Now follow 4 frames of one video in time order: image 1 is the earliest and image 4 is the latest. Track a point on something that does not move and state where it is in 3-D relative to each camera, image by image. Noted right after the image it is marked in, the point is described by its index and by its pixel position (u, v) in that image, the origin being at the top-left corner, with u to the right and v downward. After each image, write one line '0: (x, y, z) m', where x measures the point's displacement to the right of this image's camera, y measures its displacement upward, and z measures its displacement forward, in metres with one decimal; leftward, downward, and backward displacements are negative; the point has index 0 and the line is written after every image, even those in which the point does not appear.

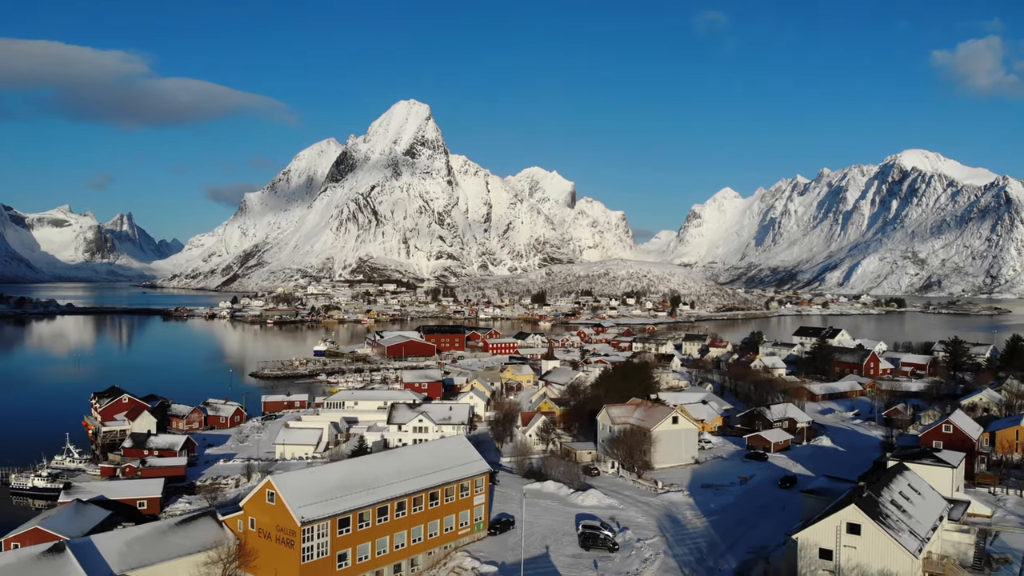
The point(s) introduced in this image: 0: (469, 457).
0: (-0.4, -1.7, +8.0) m
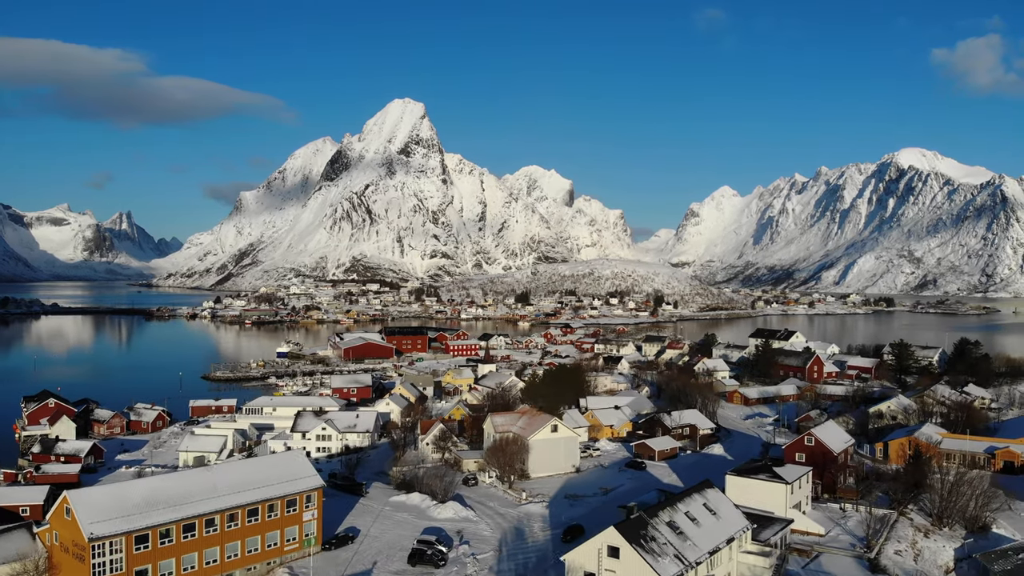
0: (-2.0, -1.8, +7.9) m
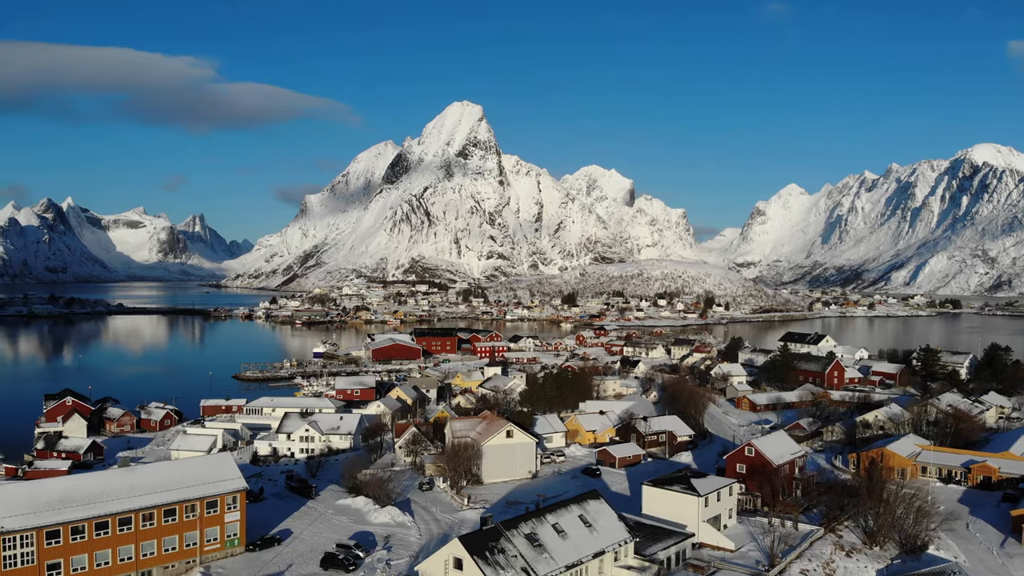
0: (-2.8, -1.8, +8.0) m
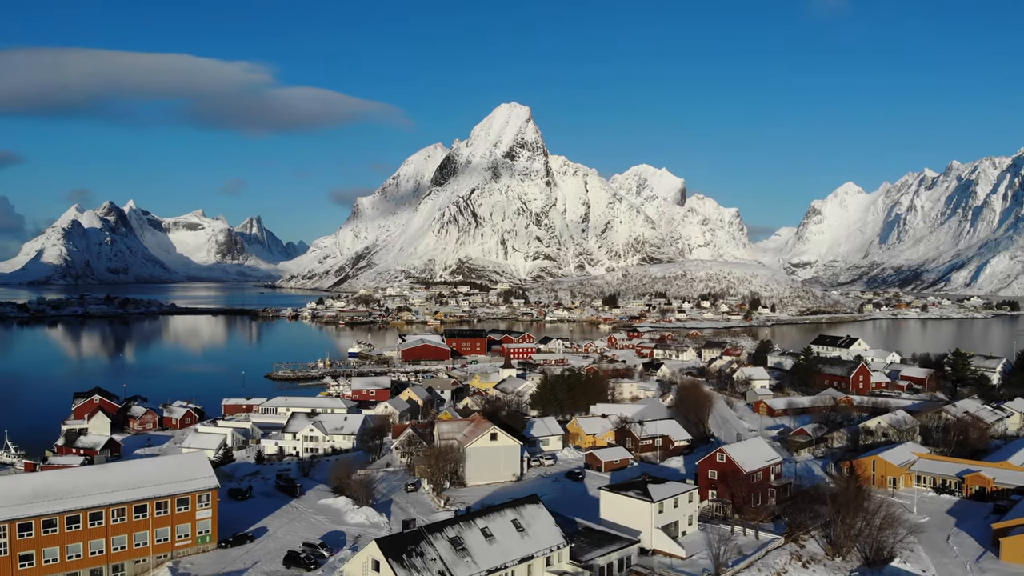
0: (-3.1, -1.9, +8.2) m
